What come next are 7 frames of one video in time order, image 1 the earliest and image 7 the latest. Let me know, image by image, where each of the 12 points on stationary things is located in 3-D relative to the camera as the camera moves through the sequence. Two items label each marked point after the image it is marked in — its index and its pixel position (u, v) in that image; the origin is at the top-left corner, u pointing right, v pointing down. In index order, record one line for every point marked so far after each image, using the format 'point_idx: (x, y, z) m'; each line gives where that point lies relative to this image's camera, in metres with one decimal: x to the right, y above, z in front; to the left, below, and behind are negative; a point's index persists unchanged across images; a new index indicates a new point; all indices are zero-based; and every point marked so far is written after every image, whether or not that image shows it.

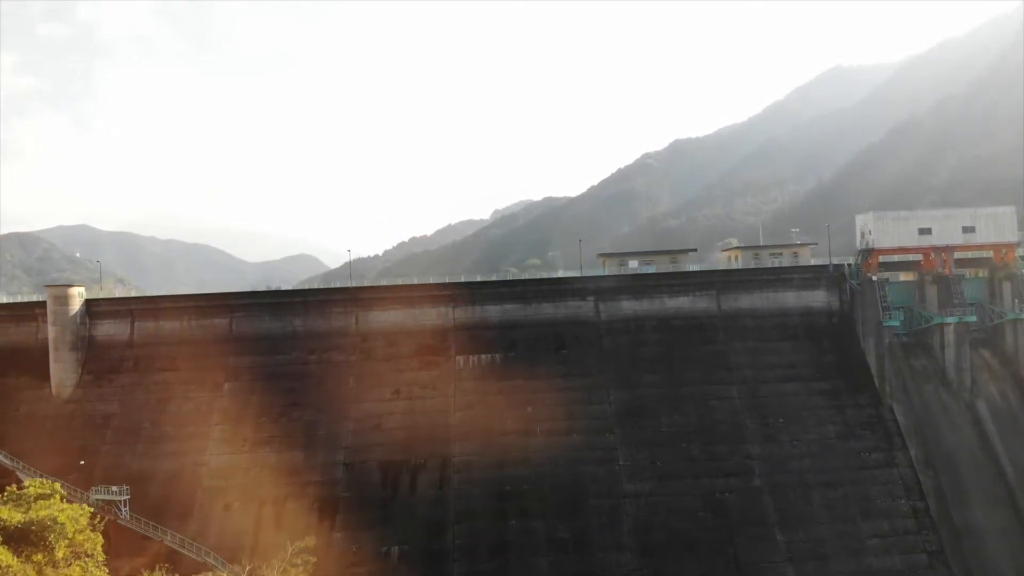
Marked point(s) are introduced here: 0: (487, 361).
0: (-0.8, -2.4, +19.8) m
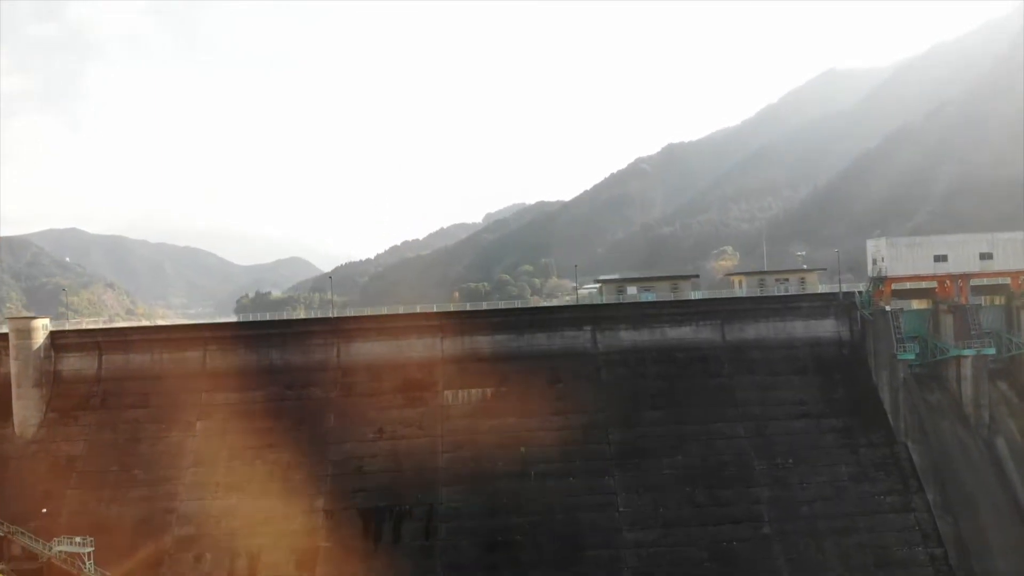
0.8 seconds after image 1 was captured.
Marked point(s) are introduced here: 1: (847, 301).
0: (-1.1, -3.4, +18.6) m
1: (+11.1, -0.5, +20.0) m
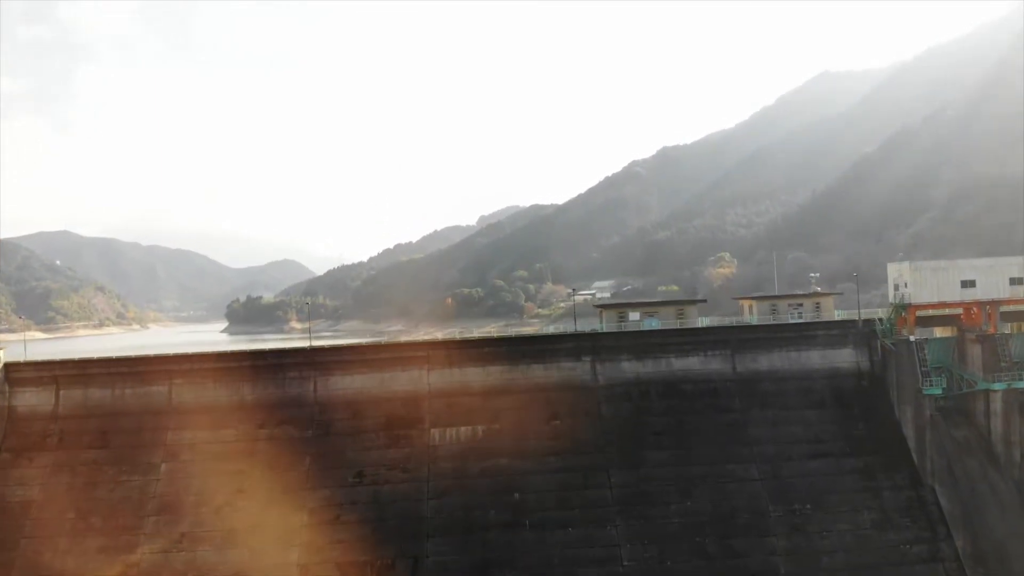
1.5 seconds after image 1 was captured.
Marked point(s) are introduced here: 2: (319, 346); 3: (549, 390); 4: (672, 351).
0: (-1.3, -4.2, +17.1) m
1: (+10.9, -1.3, +18.6) m
2: (-5.6, -1.7, +17.8) m
3: (+1.1, -3.0, +17.8) m
4: (+4.8, -2.0, +18.3) m
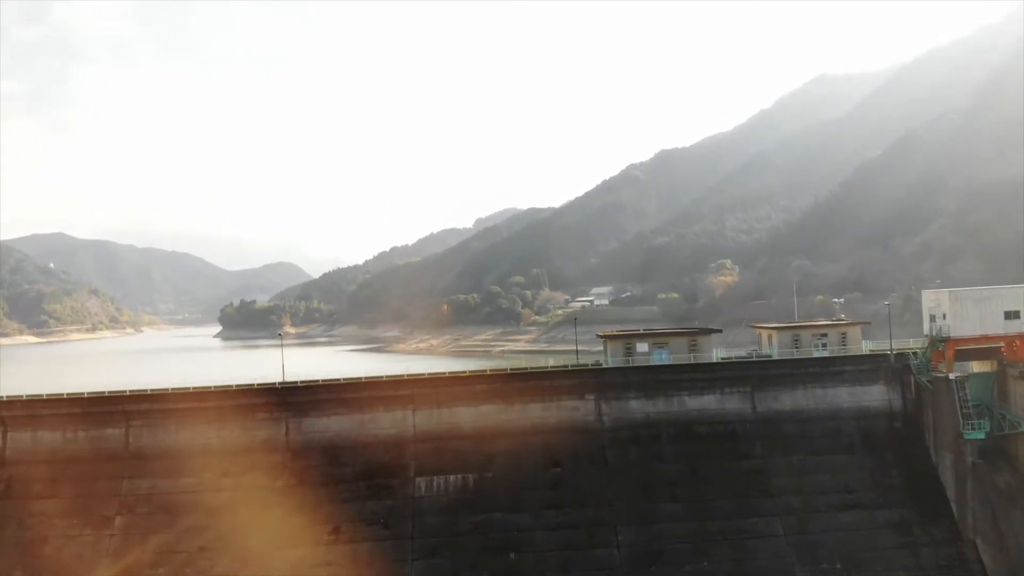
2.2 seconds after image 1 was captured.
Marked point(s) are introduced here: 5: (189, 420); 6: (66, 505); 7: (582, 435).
0: (-1.4, -5.0, +15.3) m
1: (+10.8, -2.1, +16.9) m
2: (-5.8, -2.6, +16.0) m
3: (+0.9, -3.9, +16.0) m
4: (+4.7, -2.8, +16.6) m
5: (-8.5, -3.5, +16.0) m
6: (-11.5, -5.5, +15.6) m
7: (+1.8, -3.9, +16.0) m
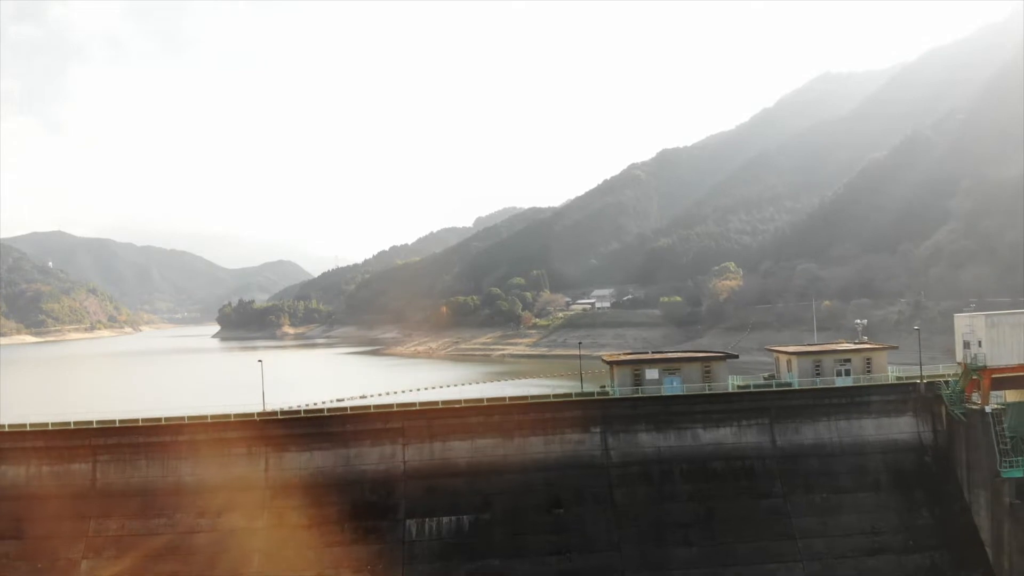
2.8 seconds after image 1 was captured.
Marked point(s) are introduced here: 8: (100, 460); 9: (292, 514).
0: (-1.4, -5.6, +14.0) m
1: (+10.7, -2.7, +15.6) m
2: (-5.8, -3.1, +14.7) m
3: (+0.9, -4.4, +14.8) m
4: (+4.7, -3.4, +15.3) m
5: (-8.5, -4.0, +14.8) m
6: (-11.6, -6.1, +14.3) m
7: (+1.8, -4.5, +14.8) m
8: (-10.1, -4.2, +14.9) m
9: (-5.2, -5.3, +14.2) m
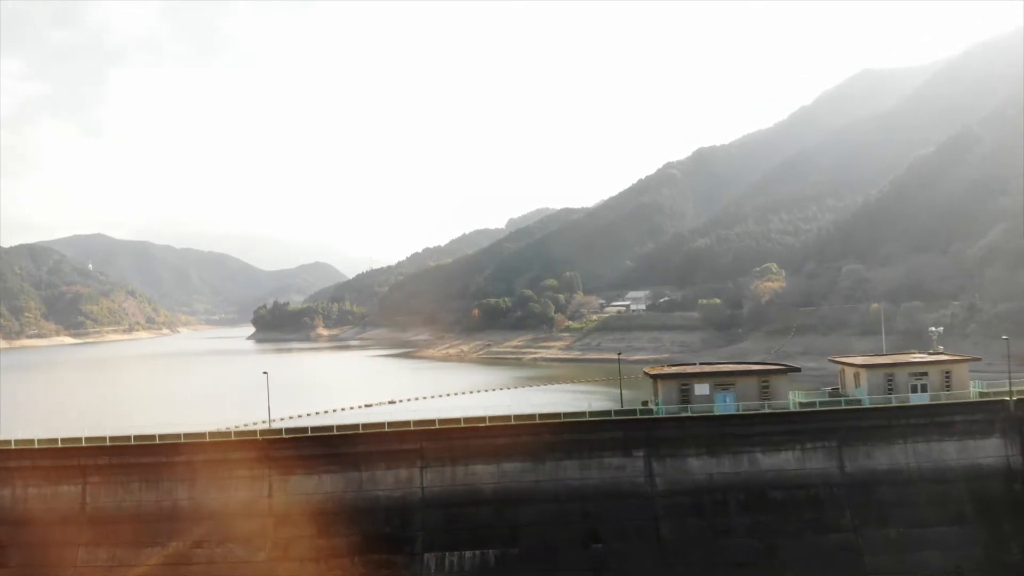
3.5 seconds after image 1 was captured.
0: (-0.8, -5.7, +12.4) m
1: (+11.4, -2.8, +13.3) m
2: (-5.1, -3.2, +13.3) m
3: (+1.6, -4.5, +13.0) m
4: (+5.4, -3.5, +13.4) m
5: (-7.9, -4.1, +13.5) m
6: (-10.9, -6.2, +13.2) m
7: (+2.5, -4.6, +13.0) m
8: (-9.4, -4.3, +13.7) m
9: (-4.5, -5.4, +12.8) m
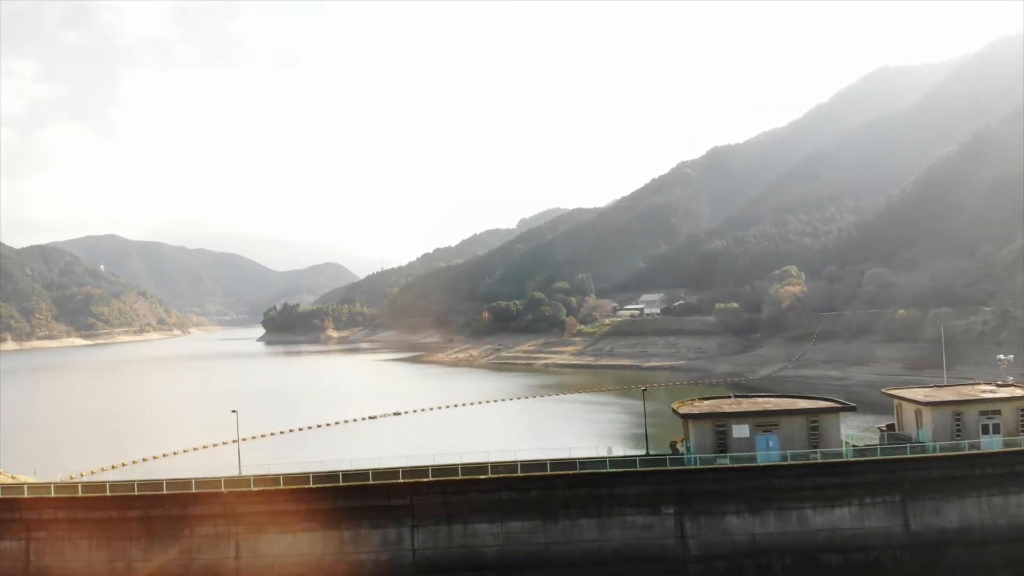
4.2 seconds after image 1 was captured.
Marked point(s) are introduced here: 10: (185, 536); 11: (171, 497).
0: (-0.7, -6.2, +10.5) m
1: (+11.6, -3.3, +11.2) m
2: (-5.0, -3.7, +11.5) m
3: (+1.7, -5.0, +11.0) m
4: (+5.5, -4.0, +11.3) m
5: (-7.7, -4.6, +11.7) m
6: (-10.8, -6.7, +11.5) m
7: (+2.6, -5.1, +11.0) m
8: (-9.3, -4.8, +11.9) m
9: (-4.4, -5.9, +10.9) m
10: (-6.1, -4.6, +11.6) m
11: (-6.4, -3.8, +11.6) m
